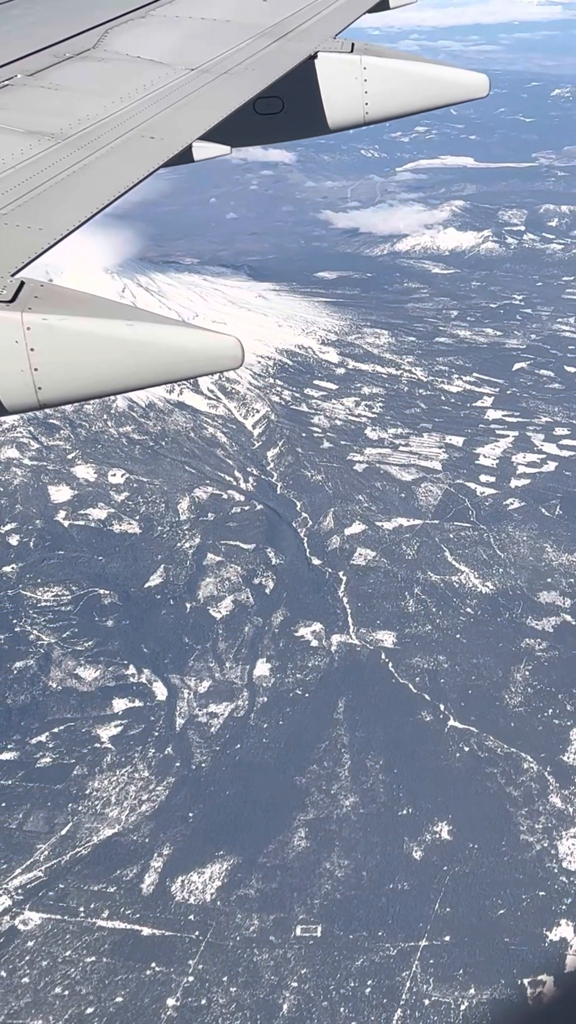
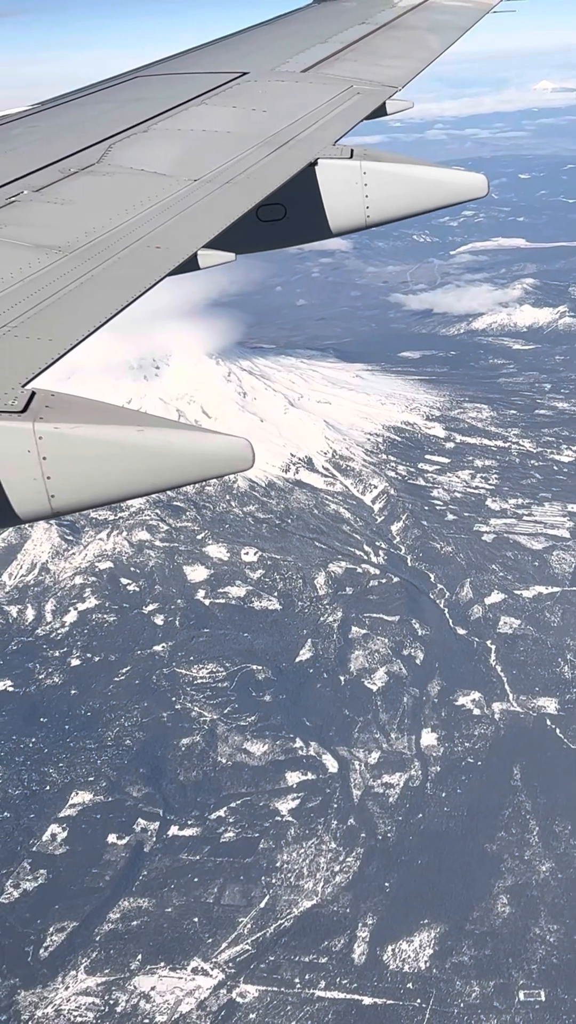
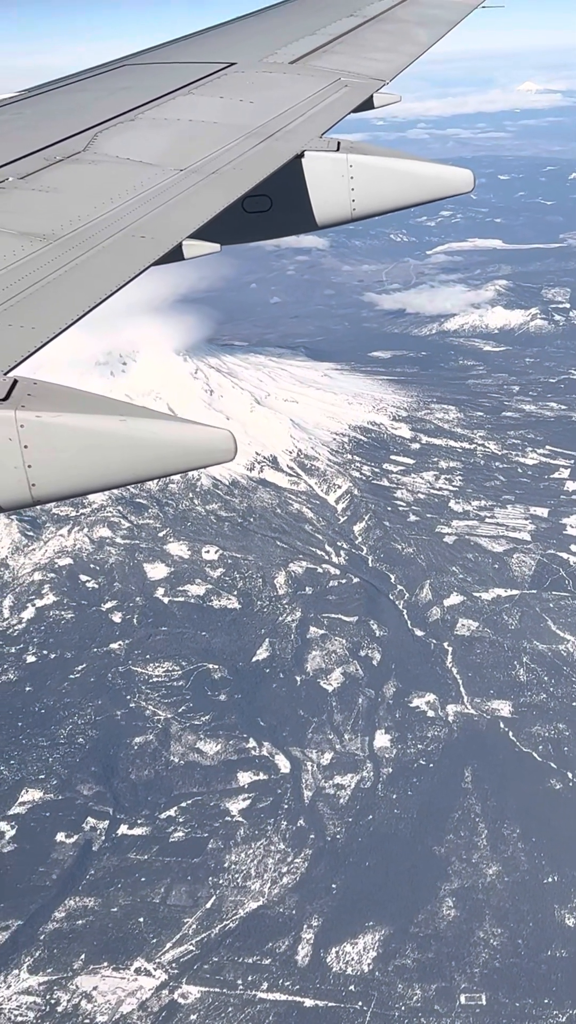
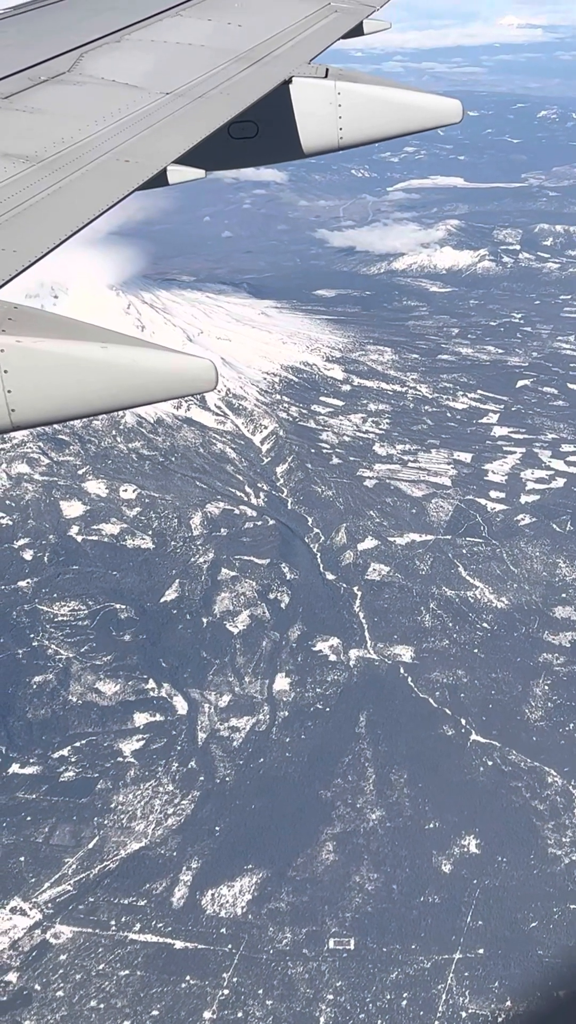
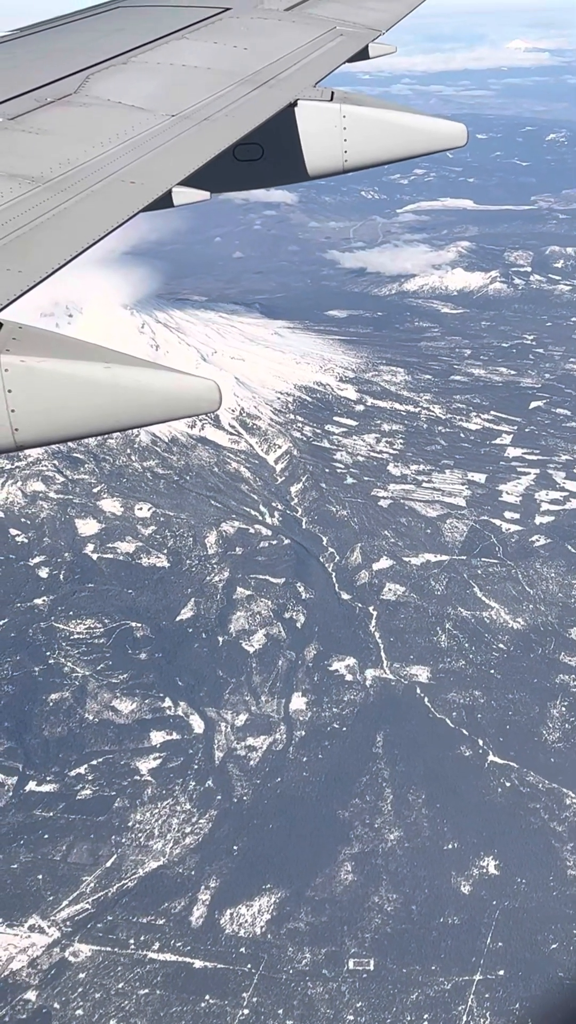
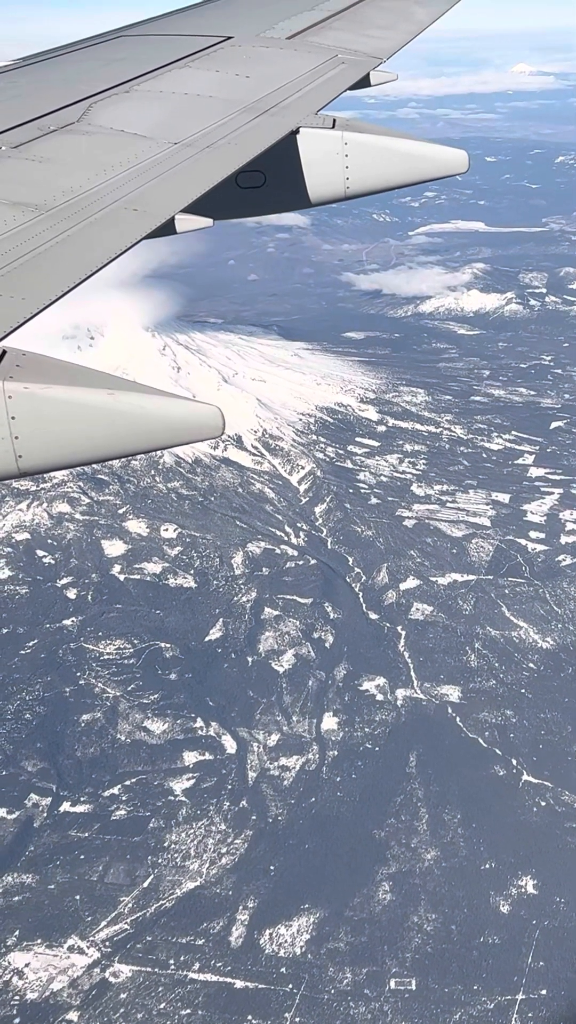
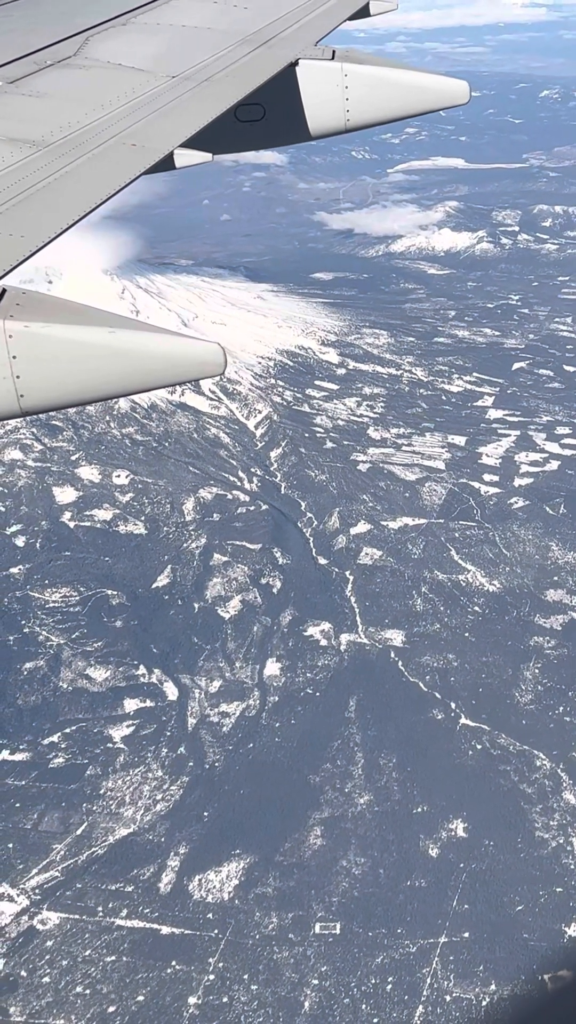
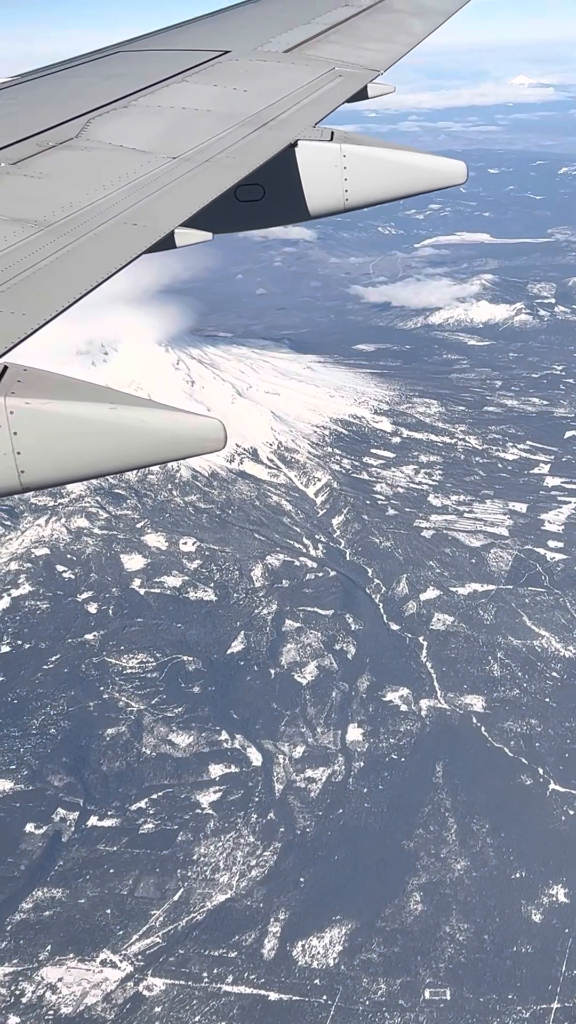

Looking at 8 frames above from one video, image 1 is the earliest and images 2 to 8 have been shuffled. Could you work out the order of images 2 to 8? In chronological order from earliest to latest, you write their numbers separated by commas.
7, 4, 5, 6, 8, 3, 2
